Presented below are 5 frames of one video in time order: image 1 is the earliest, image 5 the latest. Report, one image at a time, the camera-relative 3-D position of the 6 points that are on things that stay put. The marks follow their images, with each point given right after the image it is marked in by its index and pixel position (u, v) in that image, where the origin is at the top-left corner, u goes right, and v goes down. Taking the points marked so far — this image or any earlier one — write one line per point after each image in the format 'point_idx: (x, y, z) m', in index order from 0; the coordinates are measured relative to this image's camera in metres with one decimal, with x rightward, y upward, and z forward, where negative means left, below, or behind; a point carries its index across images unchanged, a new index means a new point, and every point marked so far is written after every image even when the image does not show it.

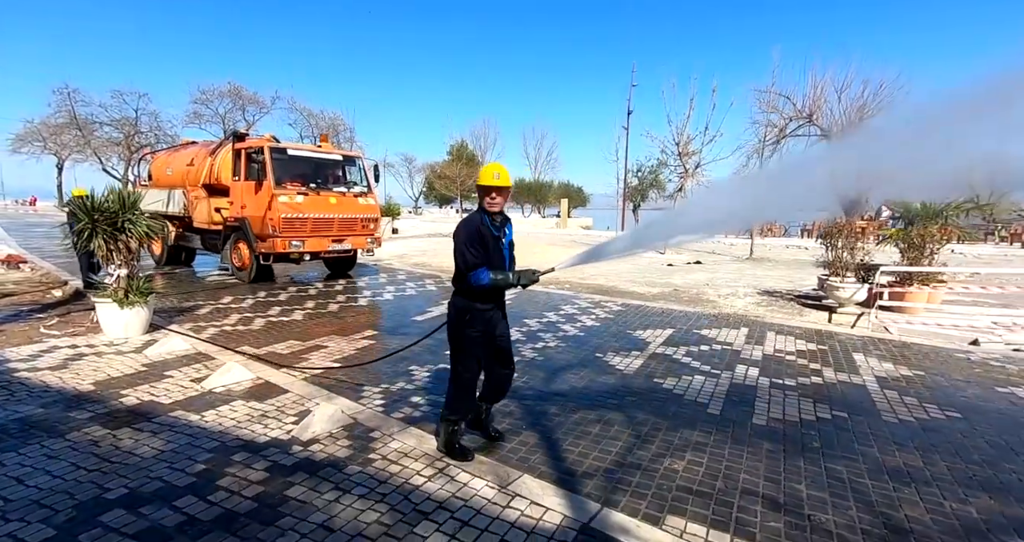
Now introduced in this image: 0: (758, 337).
0: (+3.3, -0.9, +6.3) m
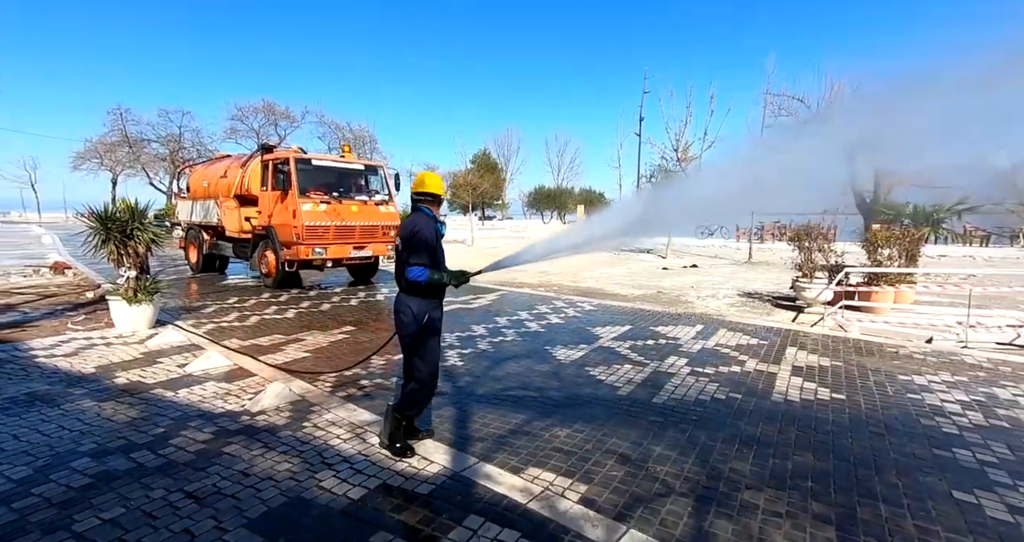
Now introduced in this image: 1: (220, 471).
0: (+2.7, -0.9, +6.6) m
1: (-1.9, -1.3, +3.0) m
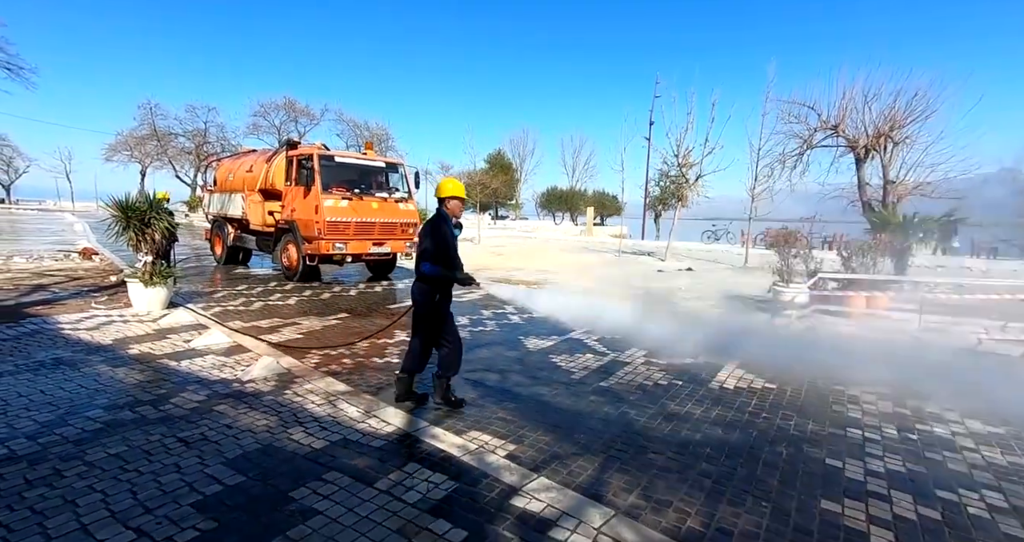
0: (+2.4, -0.9, +7.0) m
1: (-2.3, -1.1, +3.5) m
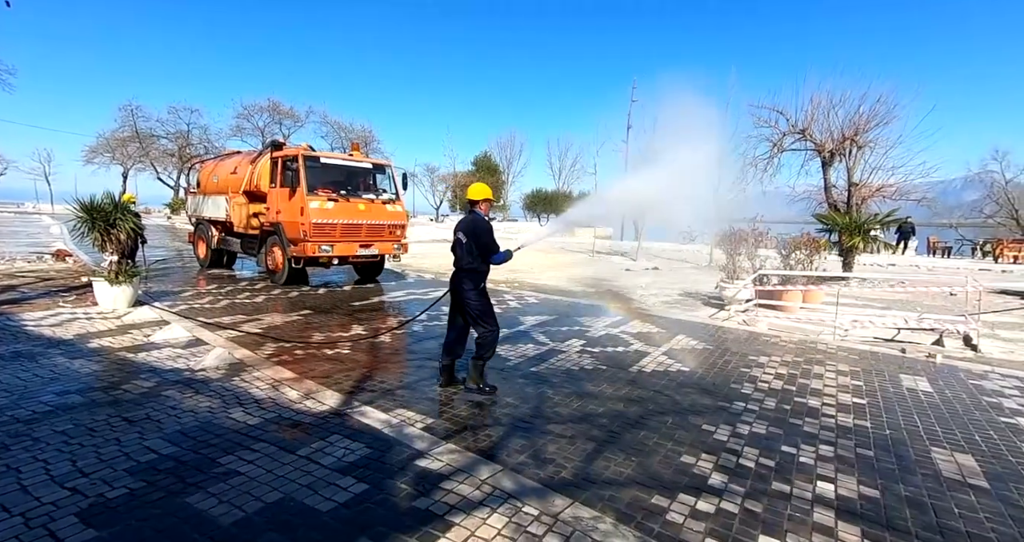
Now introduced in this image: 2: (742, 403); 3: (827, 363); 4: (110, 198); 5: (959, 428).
0: (+1.7, -0.8, +7.4) m
1: (-2.9, -1.1, +3.8) m
2: (+1.8, -1.1, +3.7) m
3: (+3.3, -1.0, +4.9) m
4: (-7.2, +1.3, +8.5) m
5: (+3.0, -1.1, +3.1) m
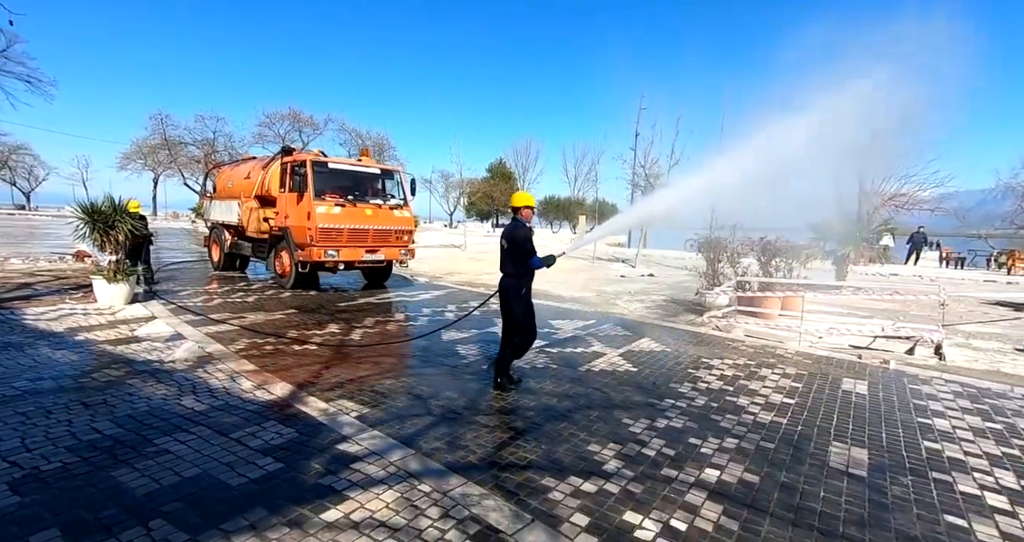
0: (+1.3, -0.9, +7.5) m
1: (-3.4, -1.0, +4.0) m
2: (+1.3, -1.1, +3.8) m
3: (+2.8, -1.0, +4.9) m
4: (-7.6, +1.3, +8.9) m
5: (+2.4, -1.1, +3.2) m
